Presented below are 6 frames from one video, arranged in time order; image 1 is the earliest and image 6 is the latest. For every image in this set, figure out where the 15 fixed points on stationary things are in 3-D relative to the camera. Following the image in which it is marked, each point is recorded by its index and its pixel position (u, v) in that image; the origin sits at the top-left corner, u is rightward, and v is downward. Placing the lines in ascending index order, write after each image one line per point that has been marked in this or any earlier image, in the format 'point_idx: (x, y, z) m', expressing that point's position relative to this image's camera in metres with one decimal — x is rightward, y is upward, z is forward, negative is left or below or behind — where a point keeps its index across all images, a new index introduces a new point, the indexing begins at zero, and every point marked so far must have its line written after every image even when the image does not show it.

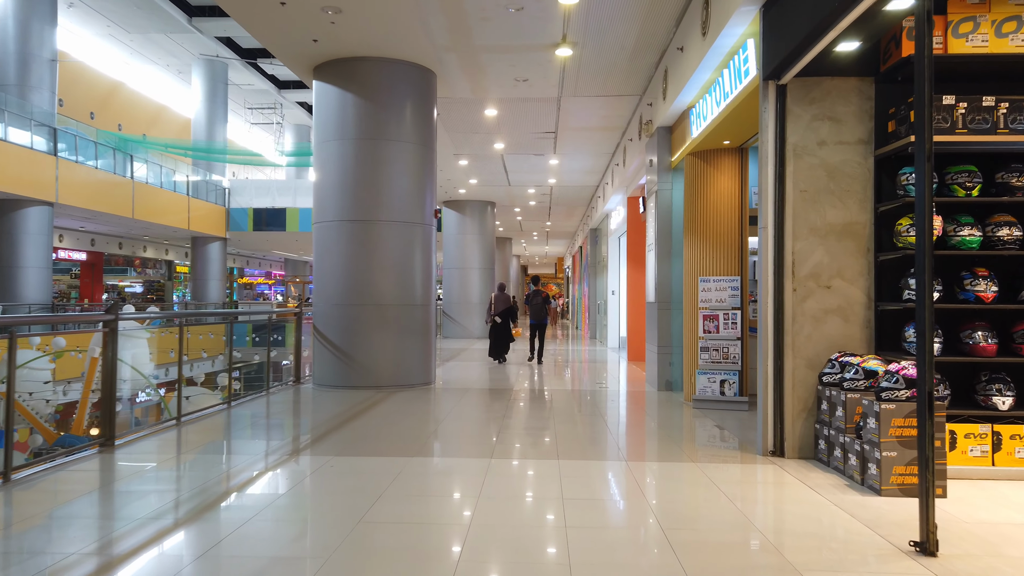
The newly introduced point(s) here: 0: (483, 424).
0: (-0.2, -1.1, +6.2) m
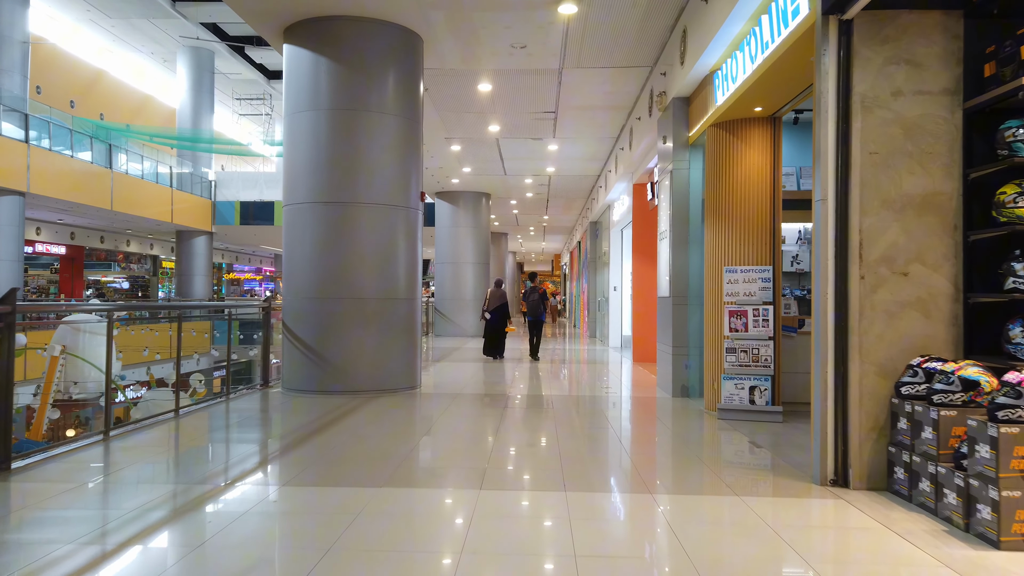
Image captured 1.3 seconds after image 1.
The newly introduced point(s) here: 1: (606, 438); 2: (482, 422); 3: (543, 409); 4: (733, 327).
0: (-0.3, -1.0, +5.4) m
1: (+0.7, -1.0, +5.1) m
2: (-0.2, -1.0, +5.7) m
3: (+0.3, -1.0, +6.4) m
4: (+1.6, -0.3, +5.1) m
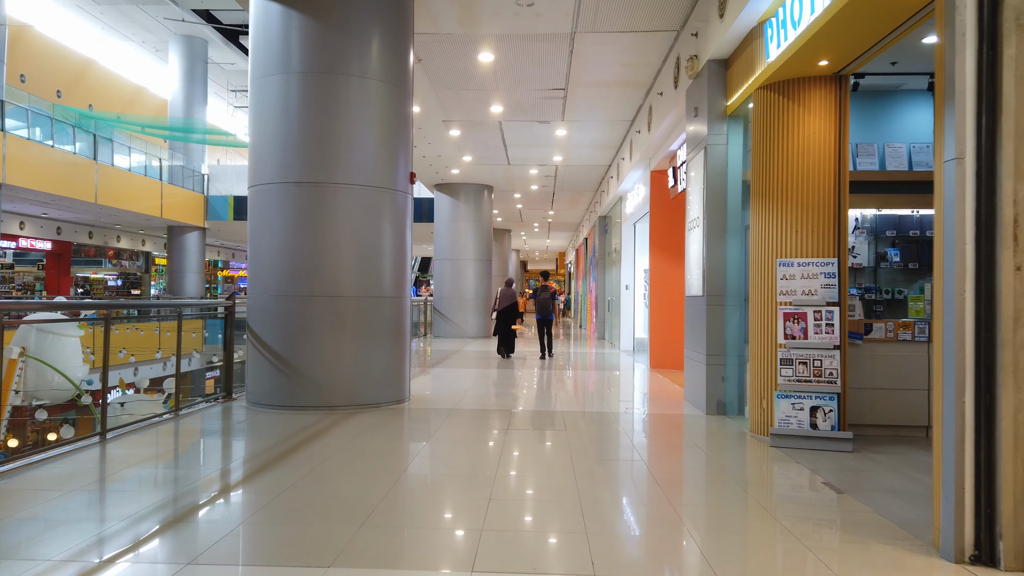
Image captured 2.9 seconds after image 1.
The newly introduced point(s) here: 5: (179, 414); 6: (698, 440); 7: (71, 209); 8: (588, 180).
0: (-0.2, -1.0, +4.5) m
1: (+0.7, -1.0, +4.1) m
2: (-0.2, -1.0, +4.8) m
3: (+0.3, -1.0, +5.4) m
4: (+1.6, -0.3, +4.1) m
5: (-2.5, -0.9, +5.3) m
6: (+1.2, -1.0, +4.6) m
7: (-12.1, +2.2, +19.8) m
8: (+1.5, +2.1, +14.2) m
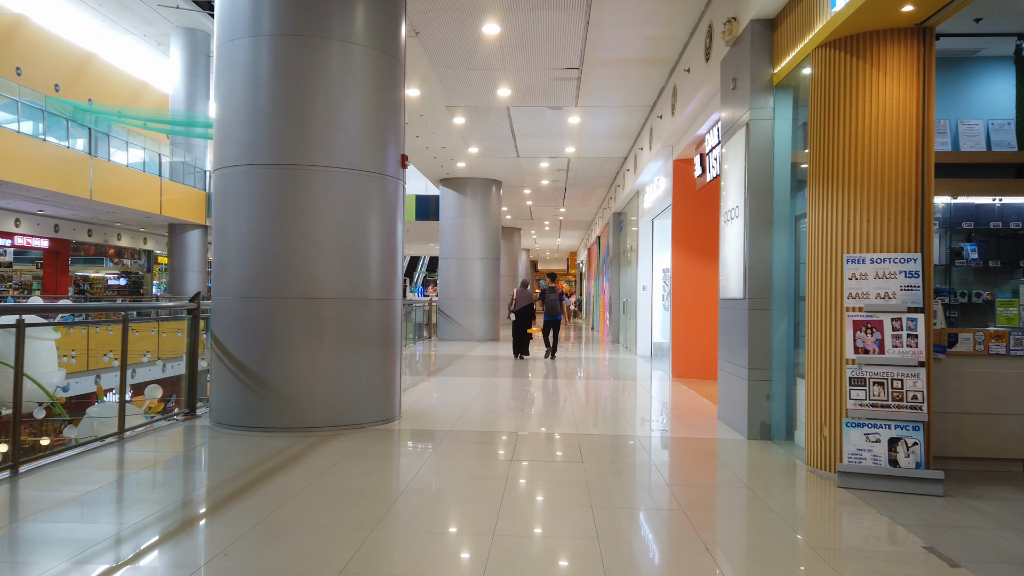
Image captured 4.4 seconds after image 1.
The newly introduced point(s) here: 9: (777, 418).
0: (-0.2, -1.0, +3.7) m
1: (+0.7, -1.0, +3.3) m
2: (-0.2, -1.0, +4.0) m
3: (+0.3, -1.0, +4.7) m
4: (+1.6, -0.3, +3.3) m
5: (-2.4, -0.9, +4.6) m
6: (+1.2, -1.0, +3.8) m
7: (-11.8, +2.2, +19.2) m
8: (+1.7, +2.1, +13.4) m
9: (+1.6, -0.8, +4.4) m
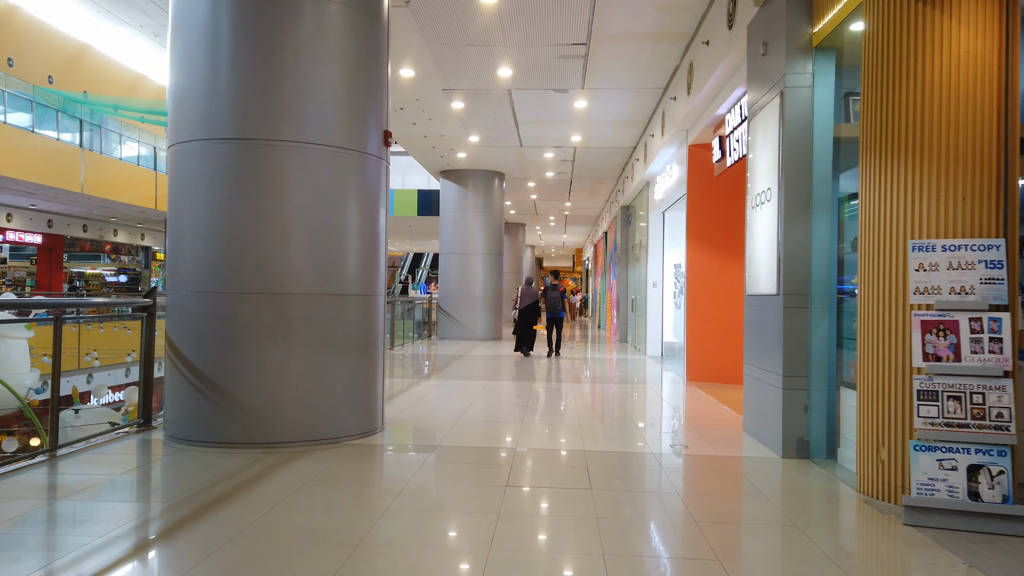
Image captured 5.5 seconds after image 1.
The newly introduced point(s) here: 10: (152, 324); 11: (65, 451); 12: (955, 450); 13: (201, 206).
0: (-0.2, -1.0, +3.1) m
1: (+0.7, -1.0, +2.8) m
2: (-0.2, -1.0, +3.4) m
3: (+0.3, -1.0, +4.1) m
4: (+1.6, -0.2, +2.7) m
5: (-2.4, -0.9, +4.0) m
6: (+1.2, -1.0, +3.3) m
7: (-11.7, +2.3, +18.7) m
8: (+1.7, +2.2, +12.8) m
9: (+1.6, -0.8, +3.8) m
10: (-2.2, -0.2, +4.5) m
11: (-2.3, -0.8, +3.7) m
12: (+1.6, -0.6, +2.7) m
13: (-1.7, +0.4, +3.9) m
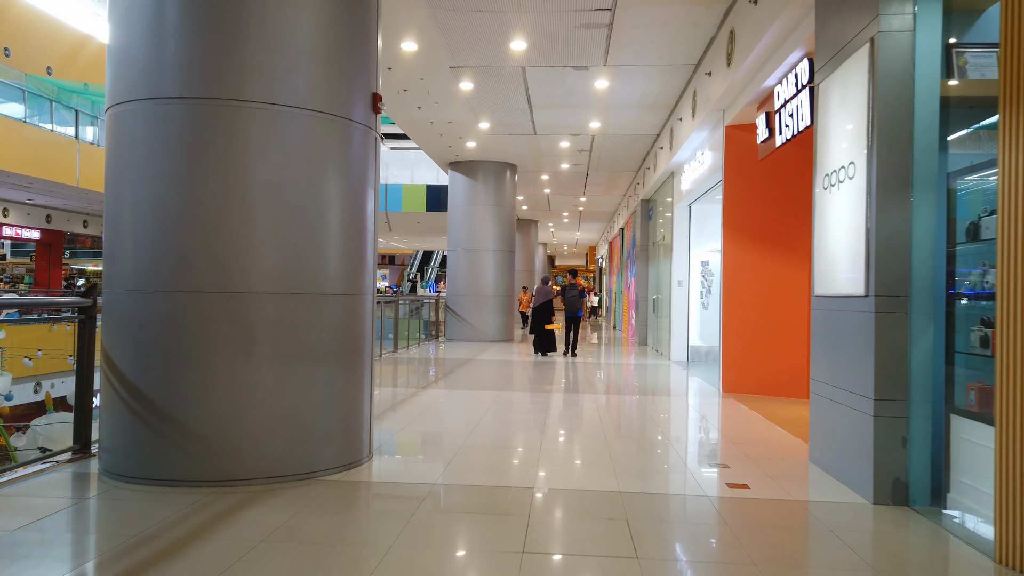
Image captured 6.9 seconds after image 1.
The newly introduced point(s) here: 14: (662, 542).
0: (-0.2, -1.0, +2.3) m
1: (+0.8, -1.0, +2.0) m
2: (-0.1, -0.9, +2.7) m
3: (+0.4, -1.0, +3.3) m
4: (+1.7, -0.2, +1.9) m
5: (-2.4, -0.9, +3.3) m
6: (+1.3, -1.0, +2.5) m
7: (-11.4, +2.4, +18.1) m
8: (+2.0, +2.2, +12.0) m
9: (+1.7, -0.8, +3.0) m
10: (-2.1, -0.2, +3.7) m
11: (-2.2, -0.8, +3.0) m
12: (+1.7, -0.6, +1.9) m
13: (-1.6, +0.5, +3.1) m
14: (+0.5, -1.0, +2.6) m
